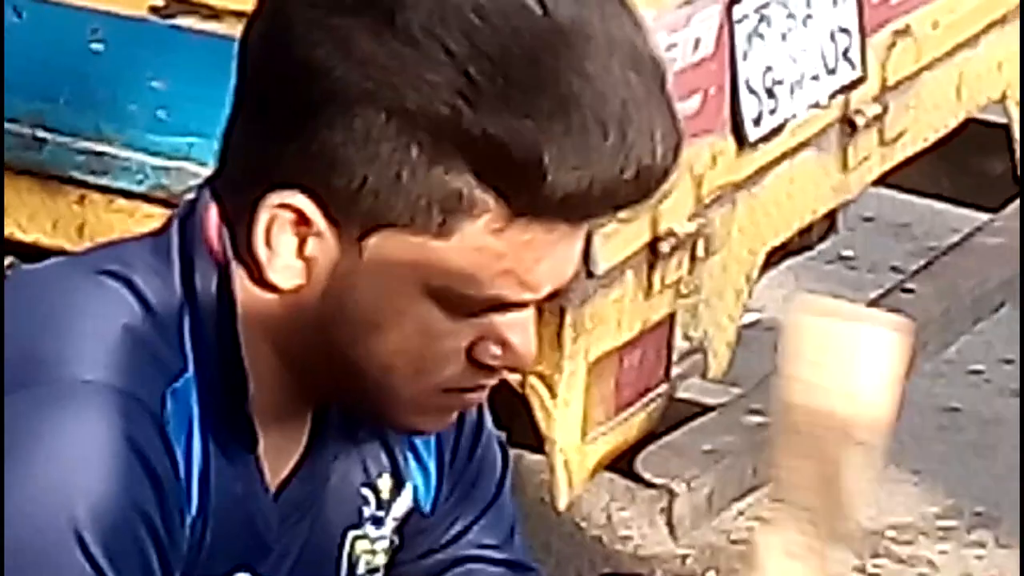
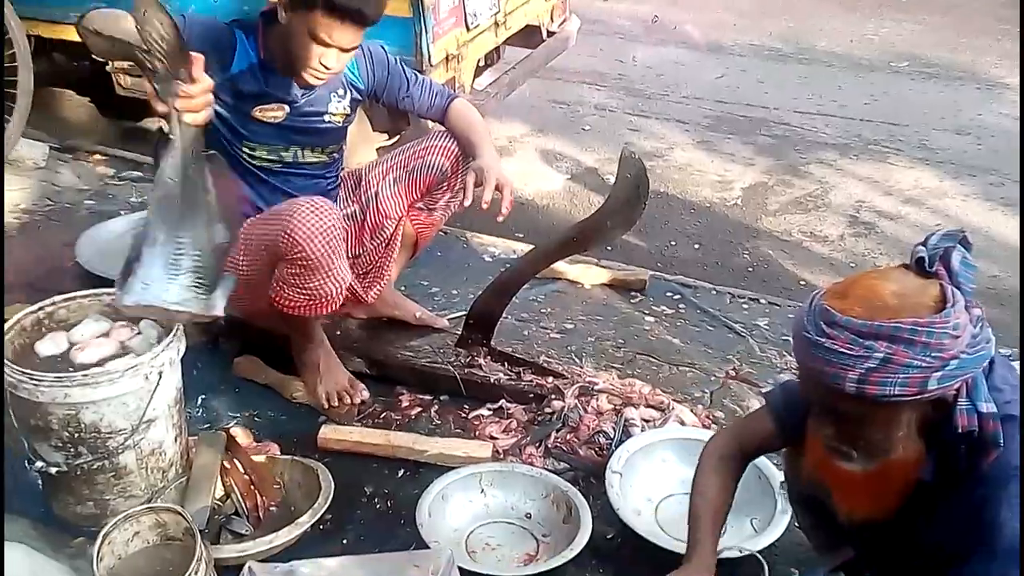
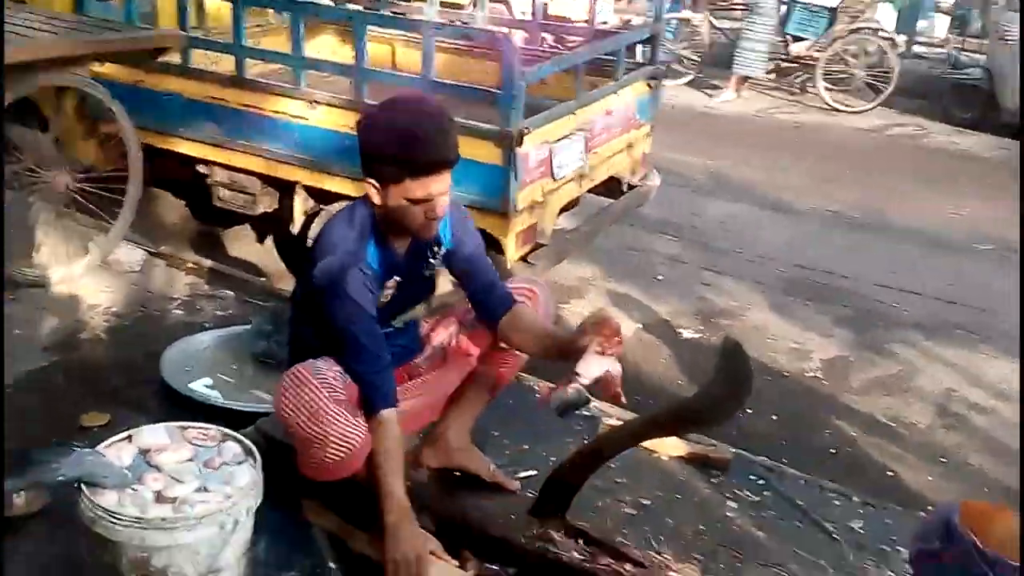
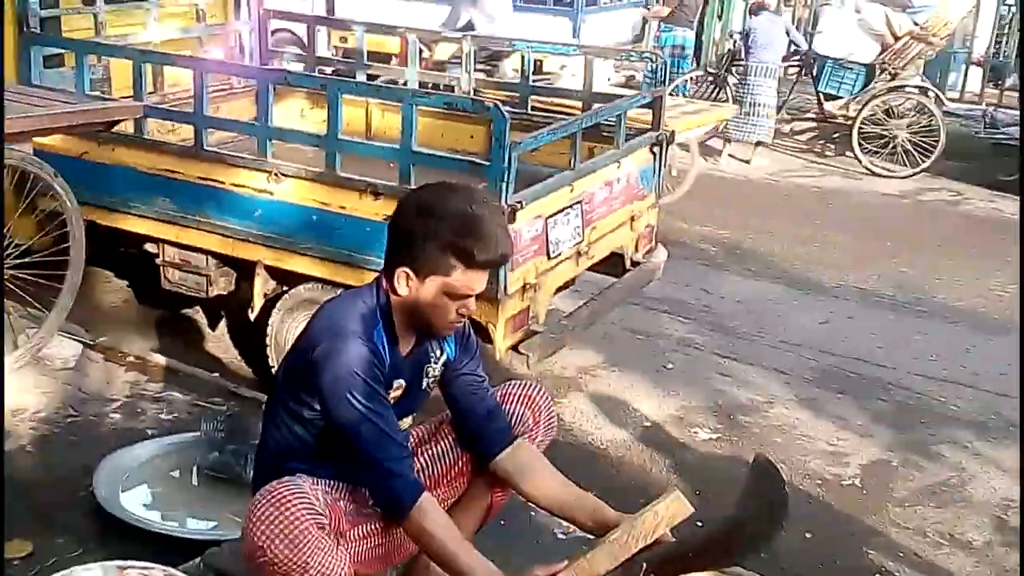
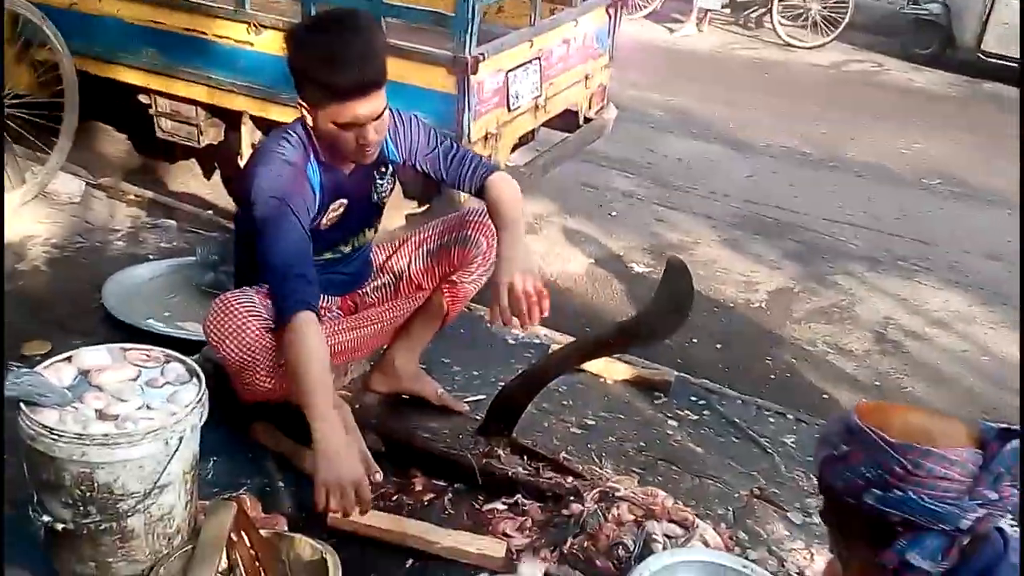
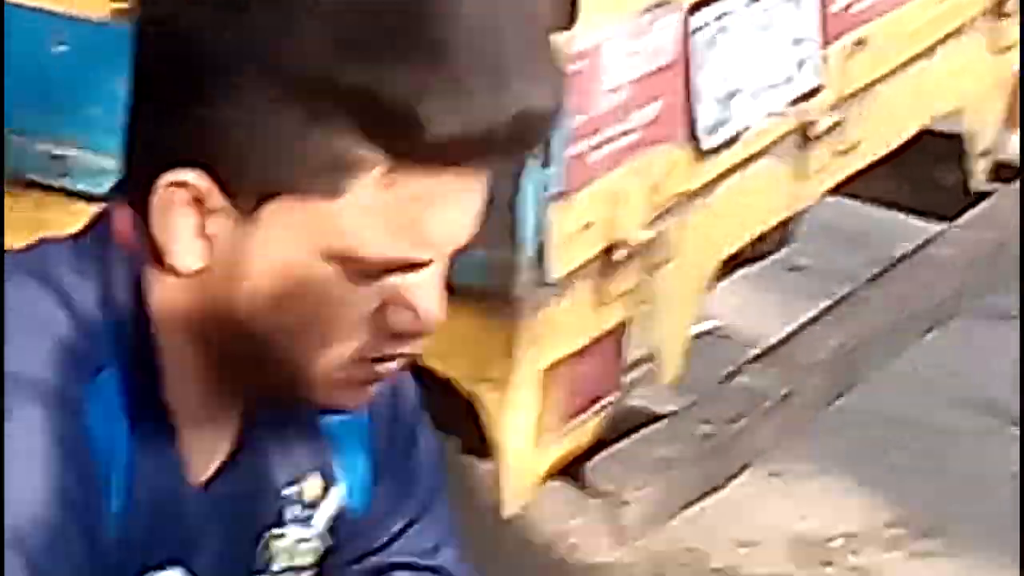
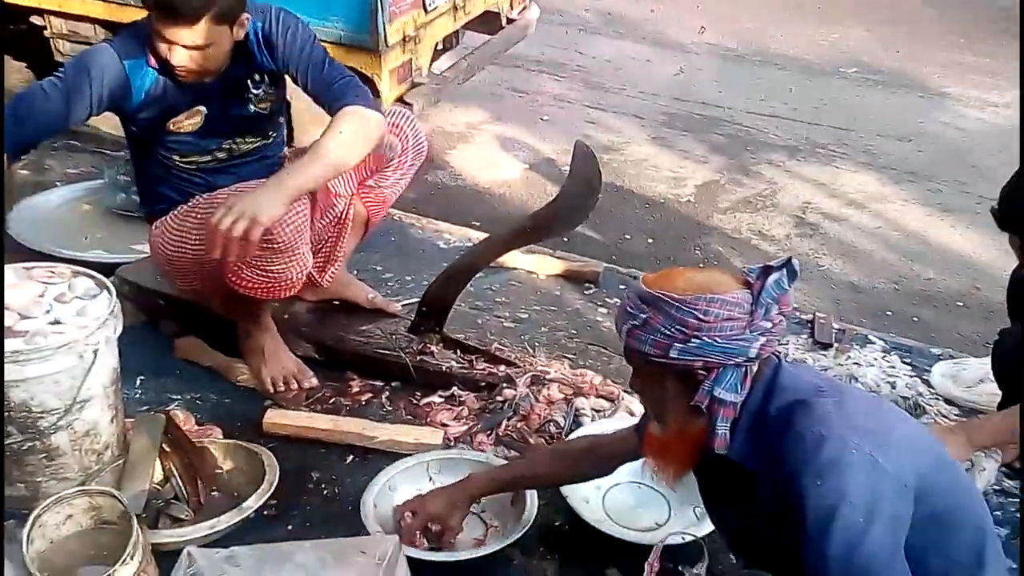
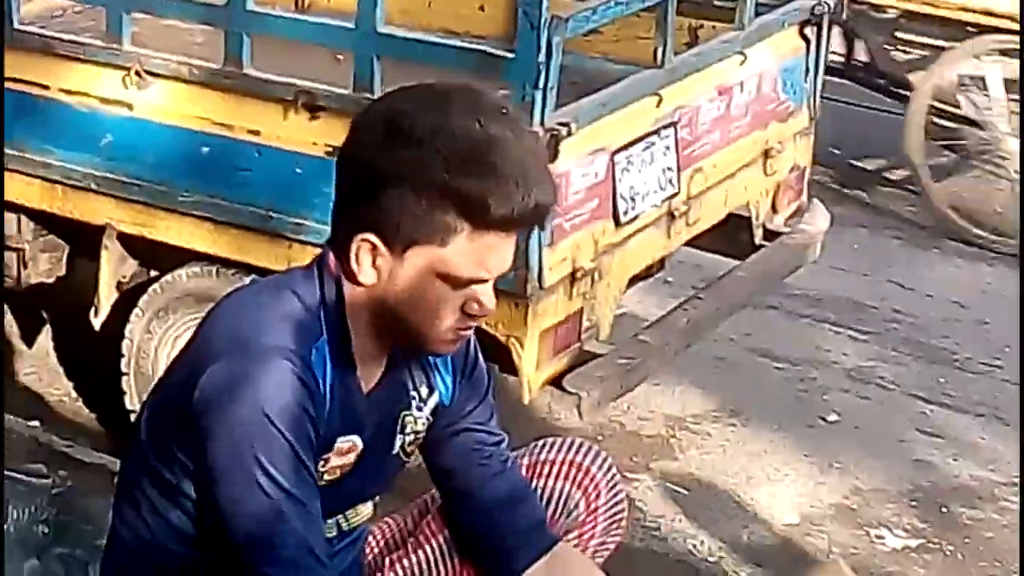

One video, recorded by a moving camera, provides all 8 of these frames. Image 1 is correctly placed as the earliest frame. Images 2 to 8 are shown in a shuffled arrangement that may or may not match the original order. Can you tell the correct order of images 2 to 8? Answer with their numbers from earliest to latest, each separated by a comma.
6, 8, 4, 3, 5, 7, 2
